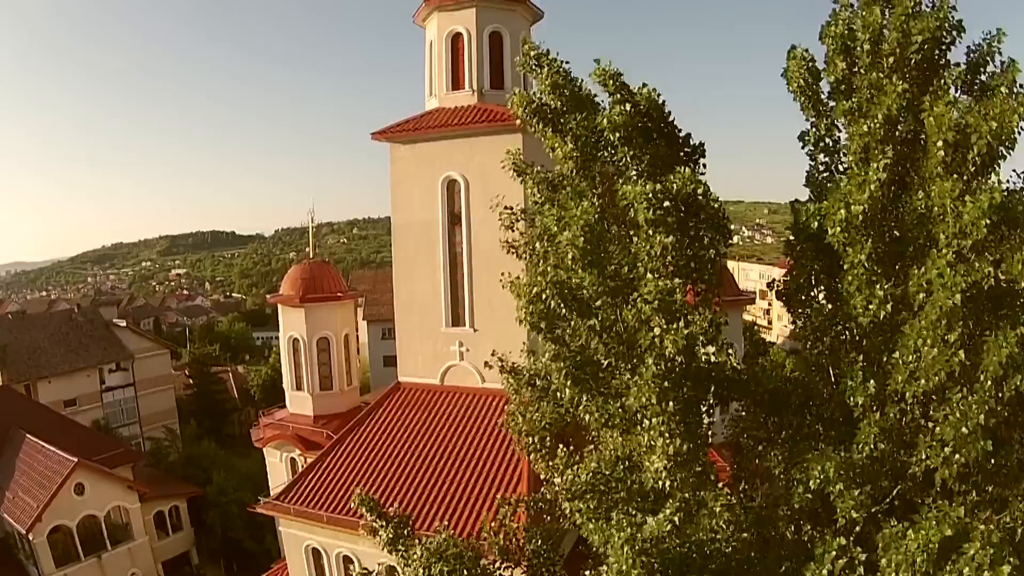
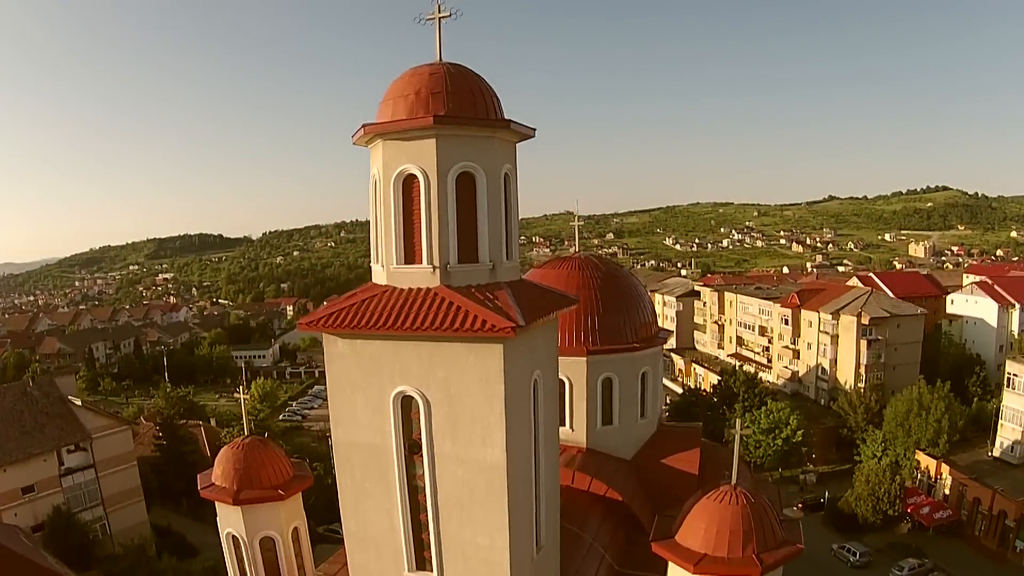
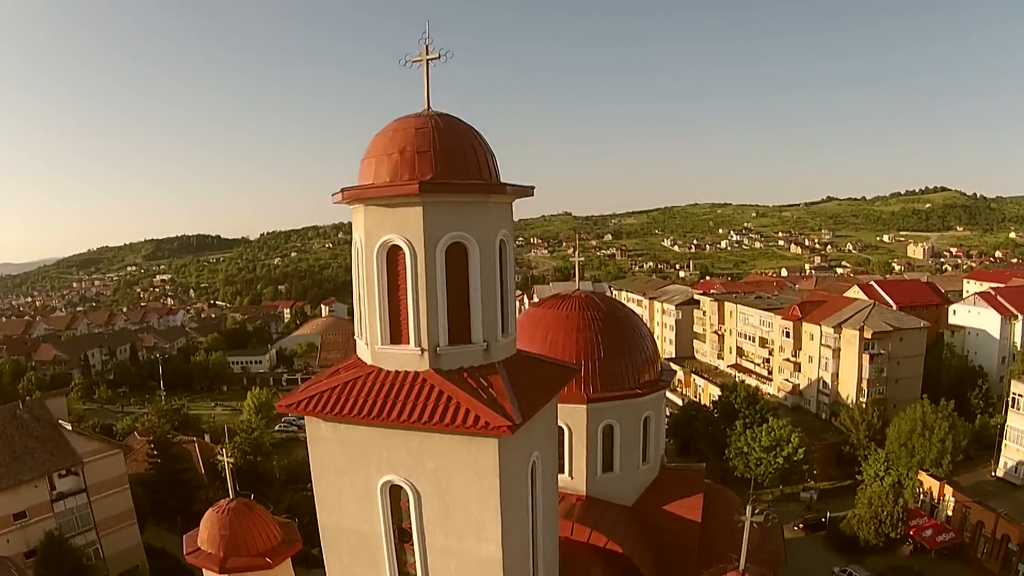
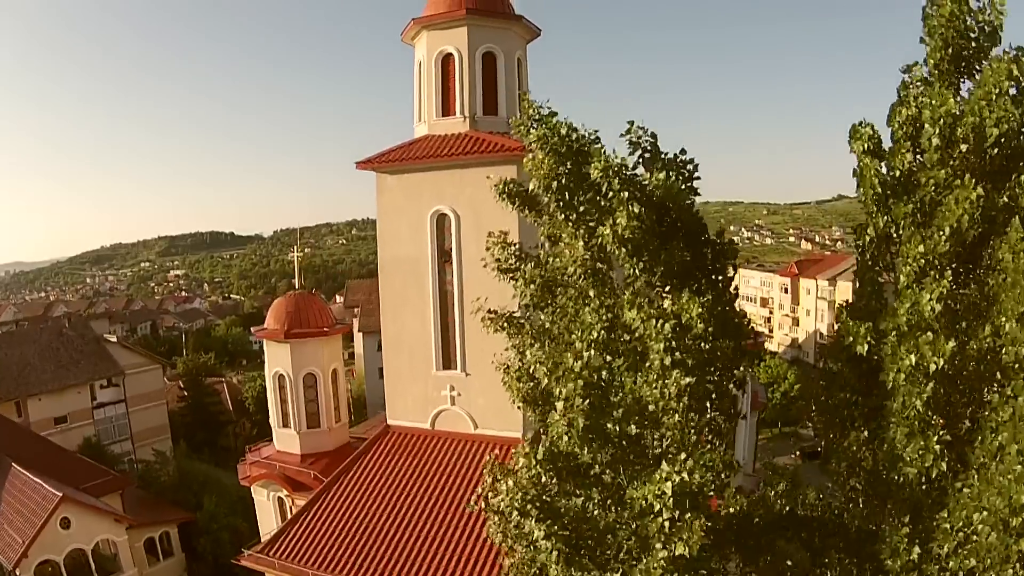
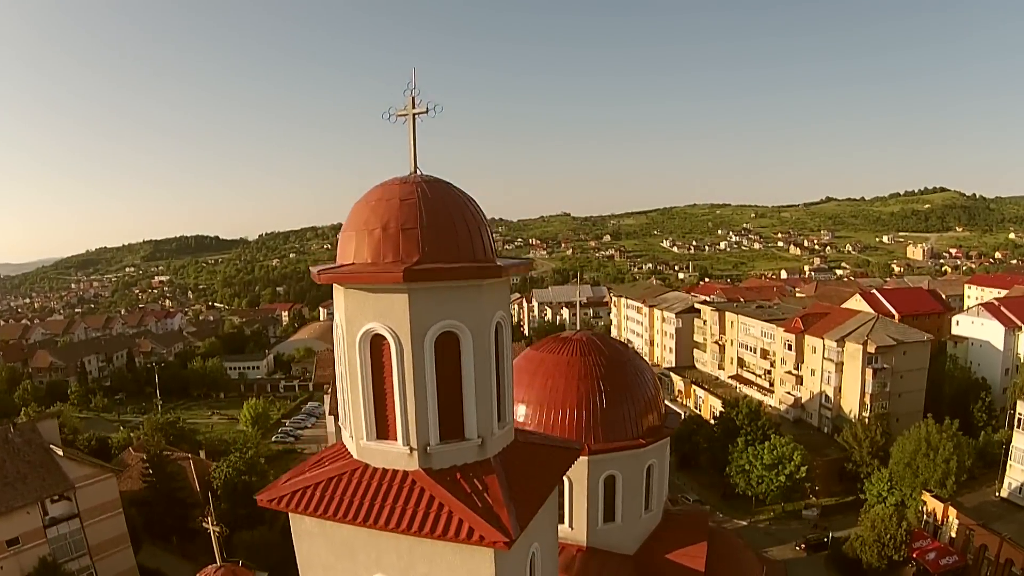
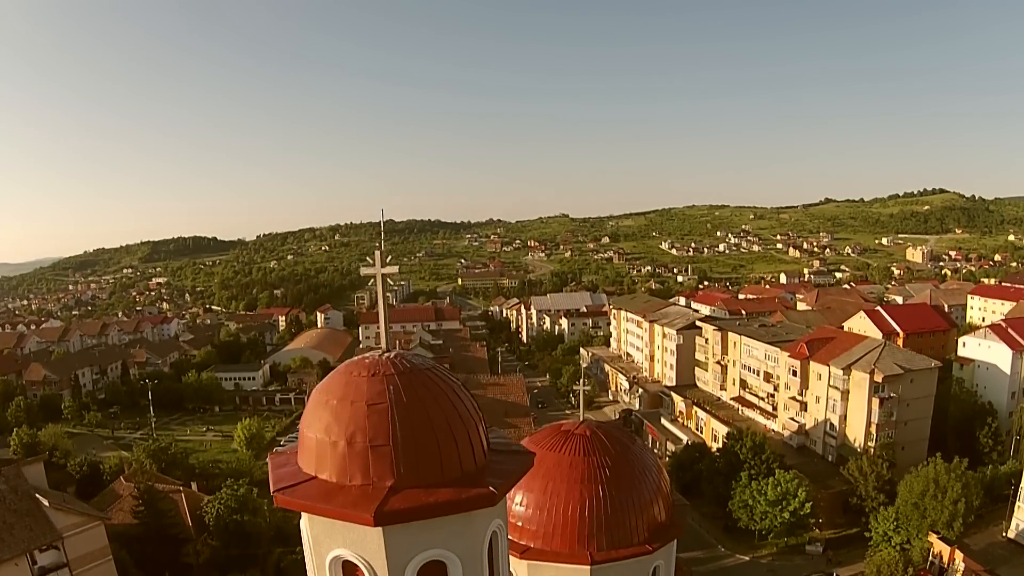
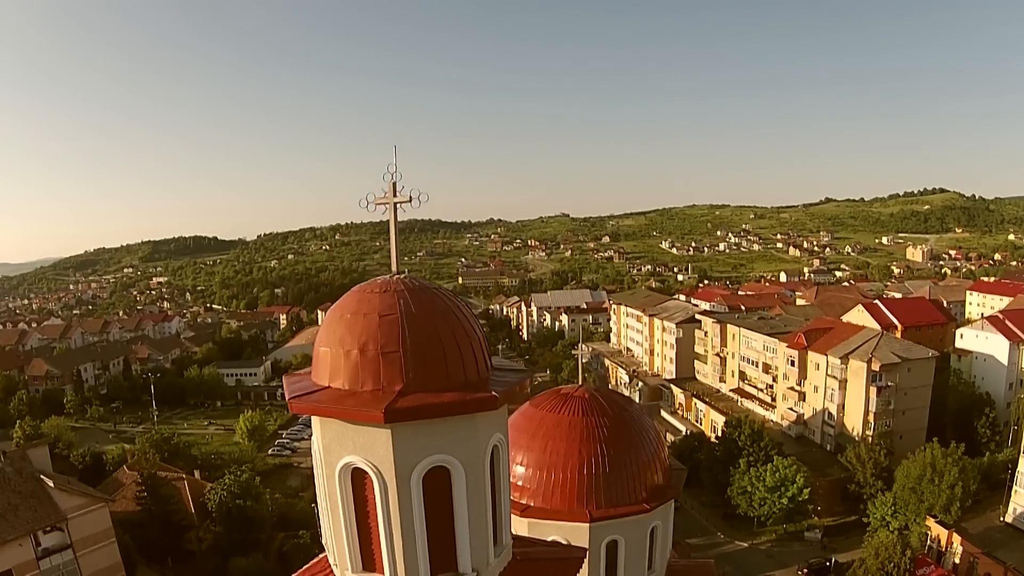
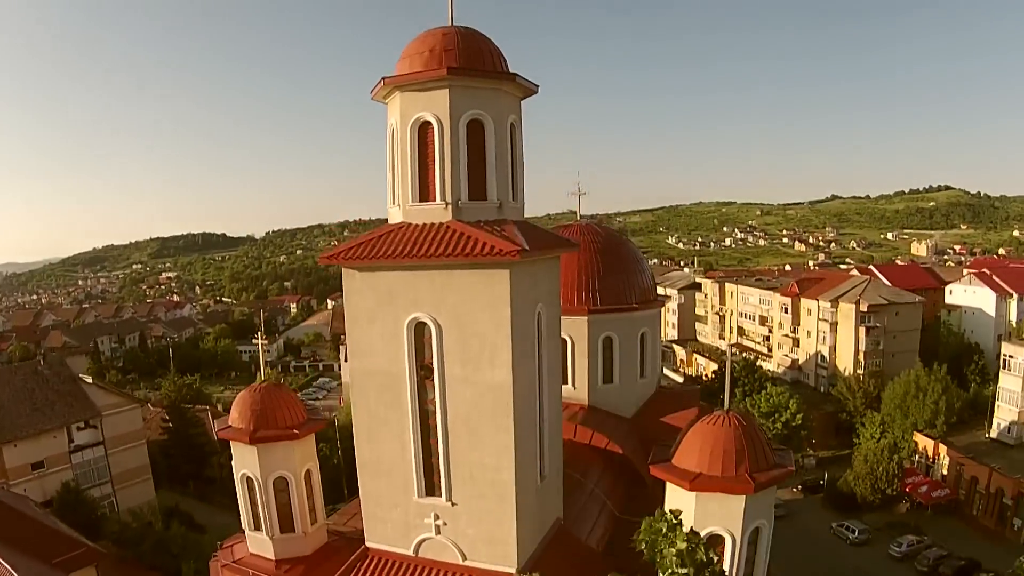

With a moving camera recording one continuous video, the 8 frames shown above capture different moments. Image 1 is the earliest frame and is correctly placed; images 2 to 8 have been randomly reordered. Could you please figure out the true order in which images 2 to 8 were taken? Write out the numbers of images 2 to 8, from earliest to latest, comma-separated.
4, 8, 2, 3, 5, 7, 6
